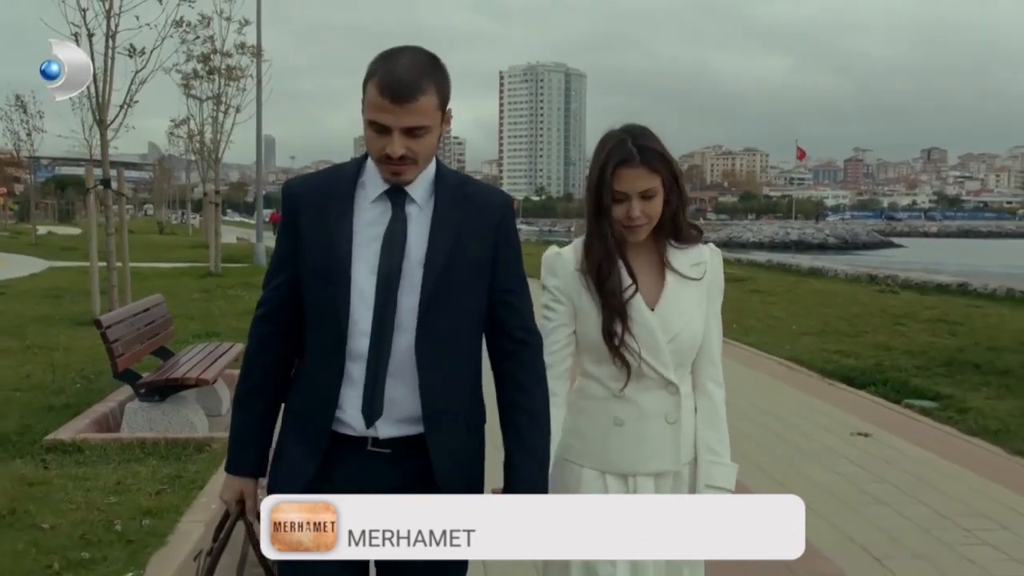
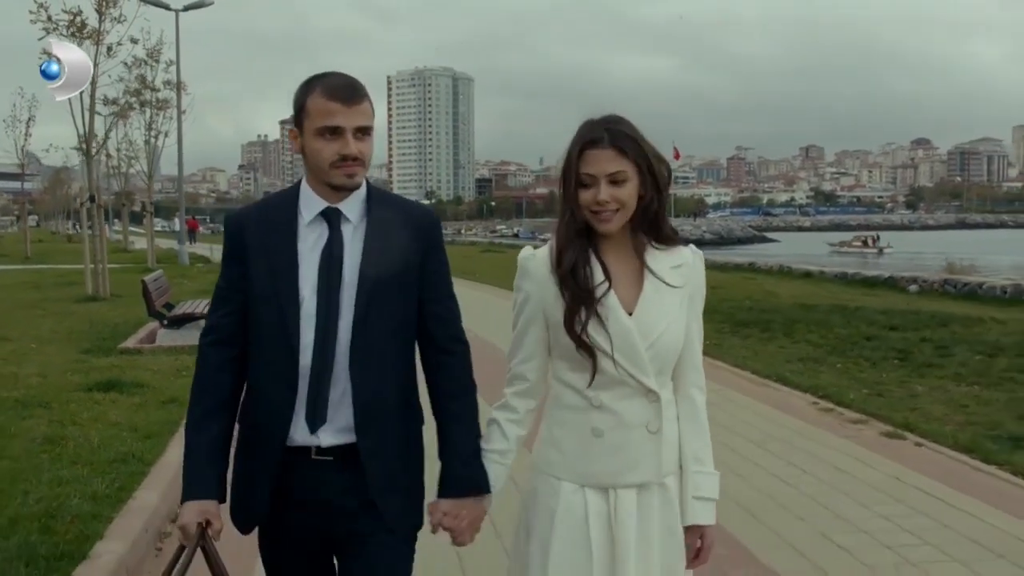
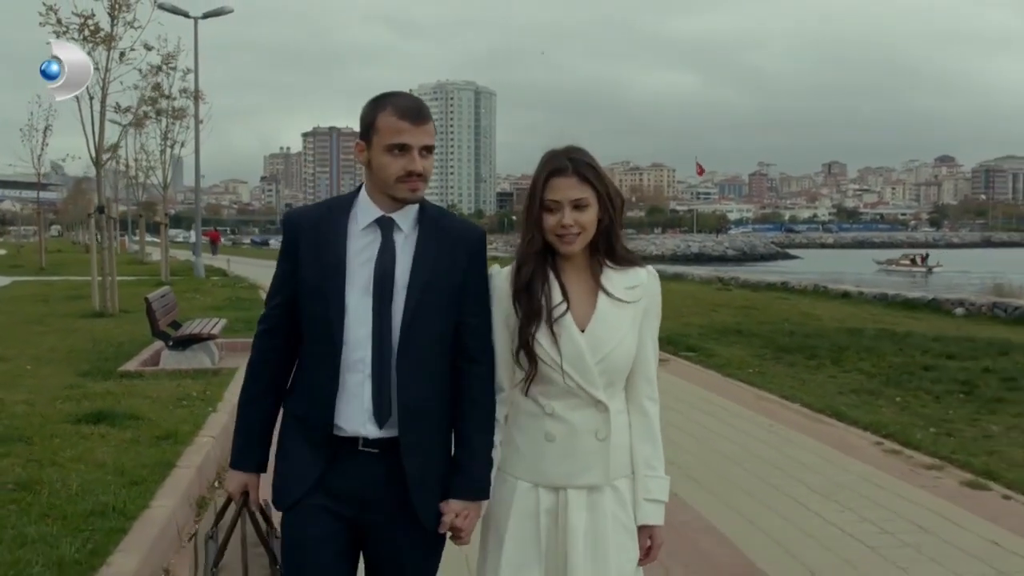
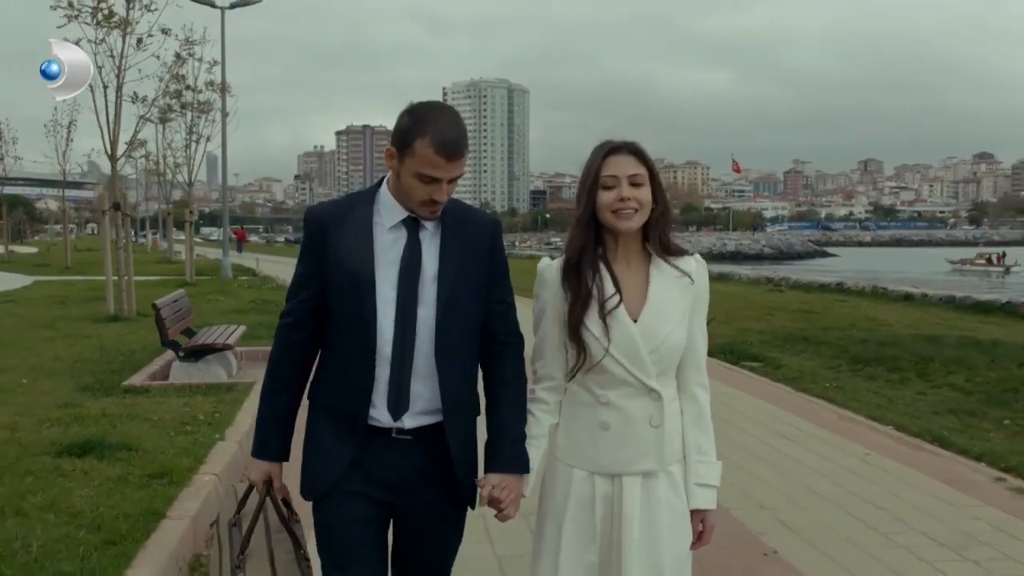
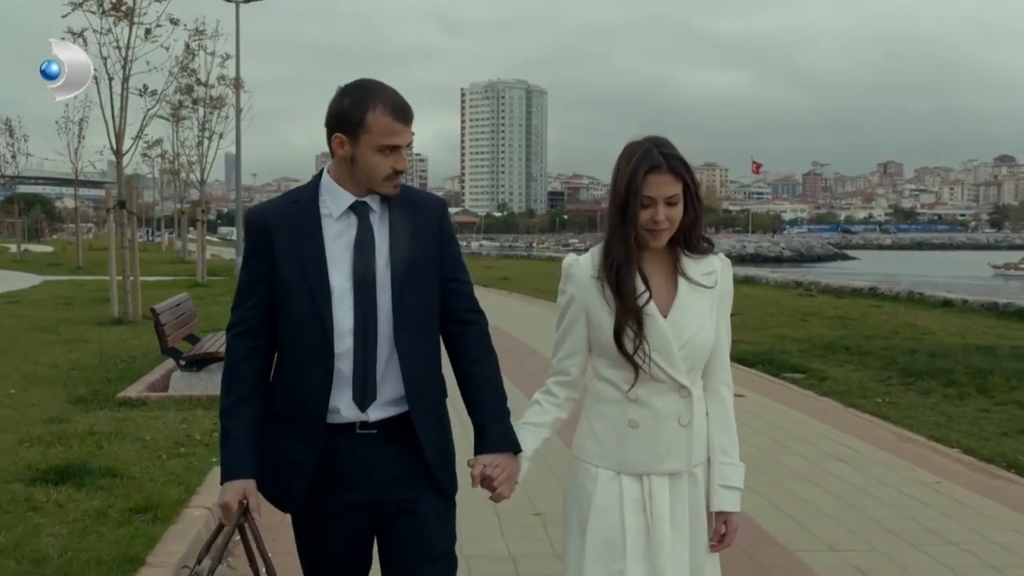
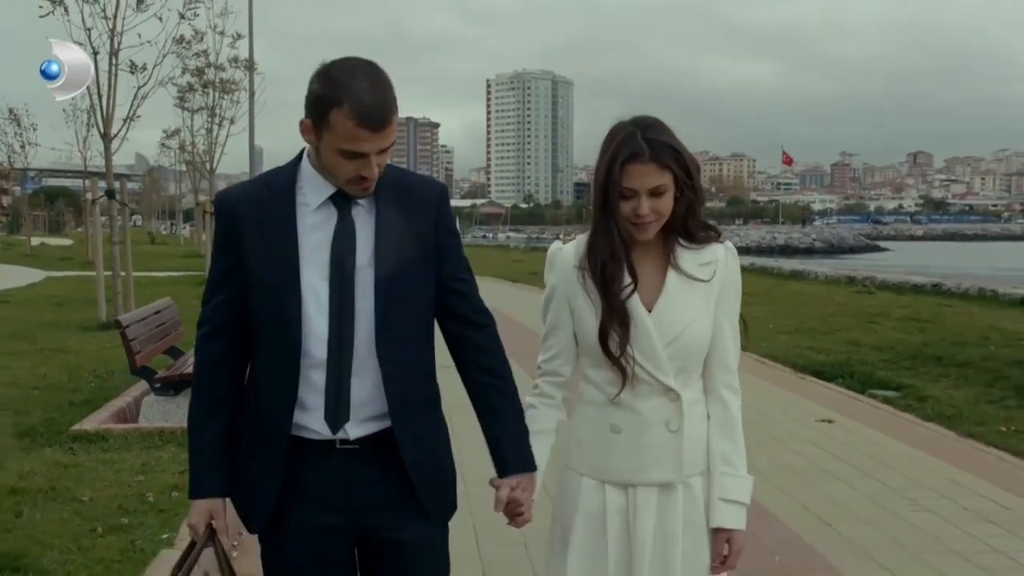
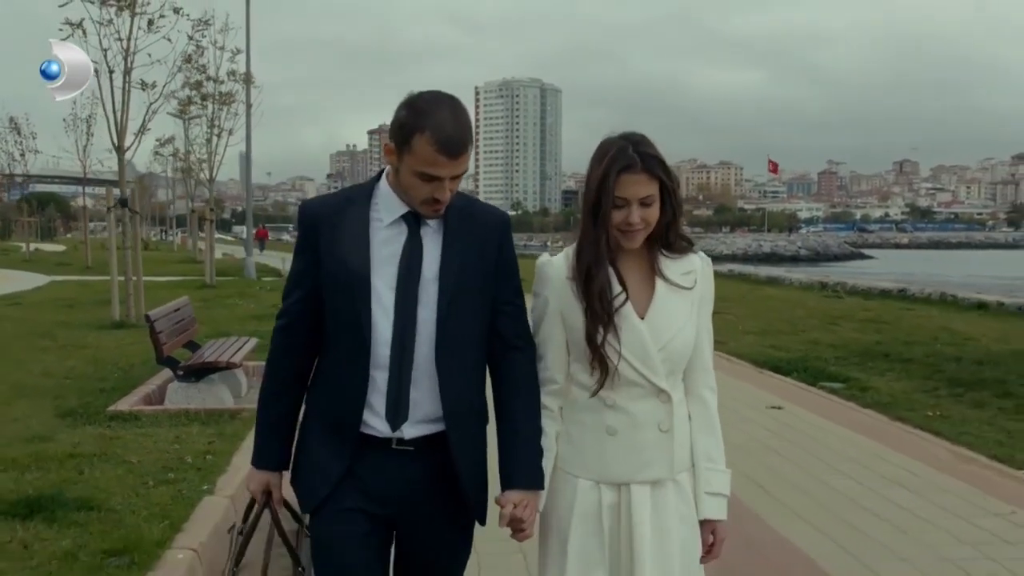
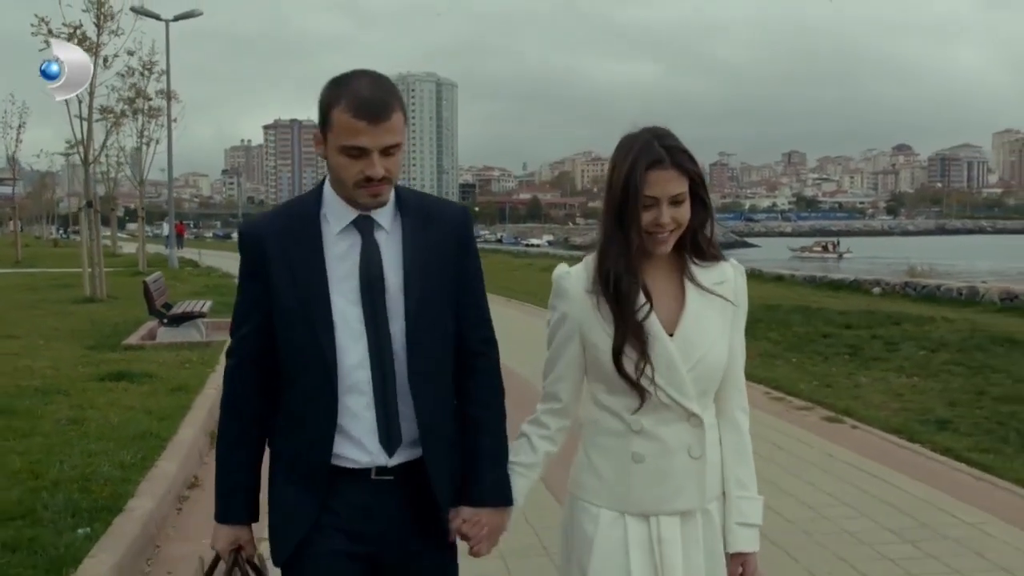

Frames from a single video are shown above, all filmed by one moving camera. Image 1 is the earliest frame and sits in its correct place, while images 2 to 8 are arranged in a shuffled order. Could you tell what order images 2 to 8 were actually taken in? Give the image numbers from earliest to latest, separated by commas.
6, 7, 5, 4, 3, 2, 8
